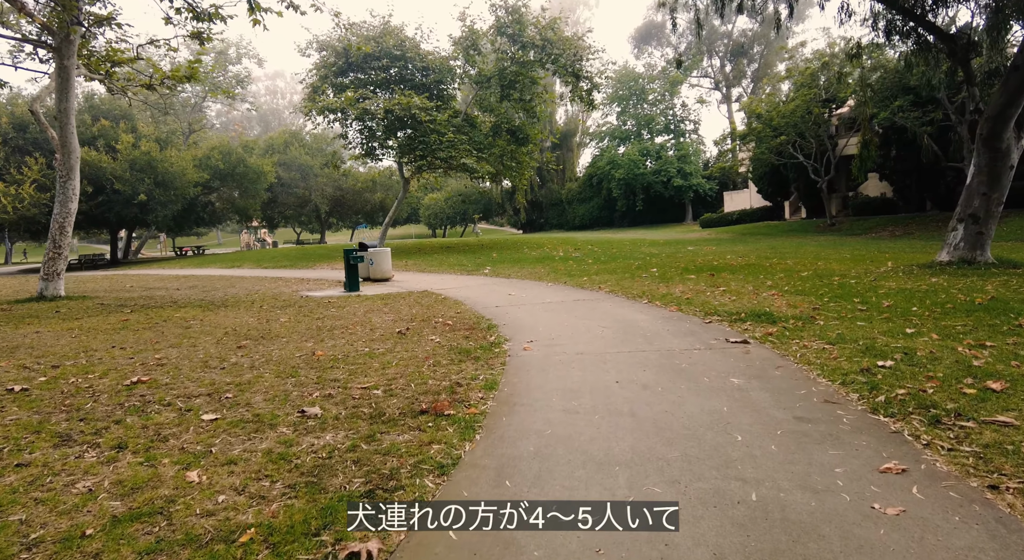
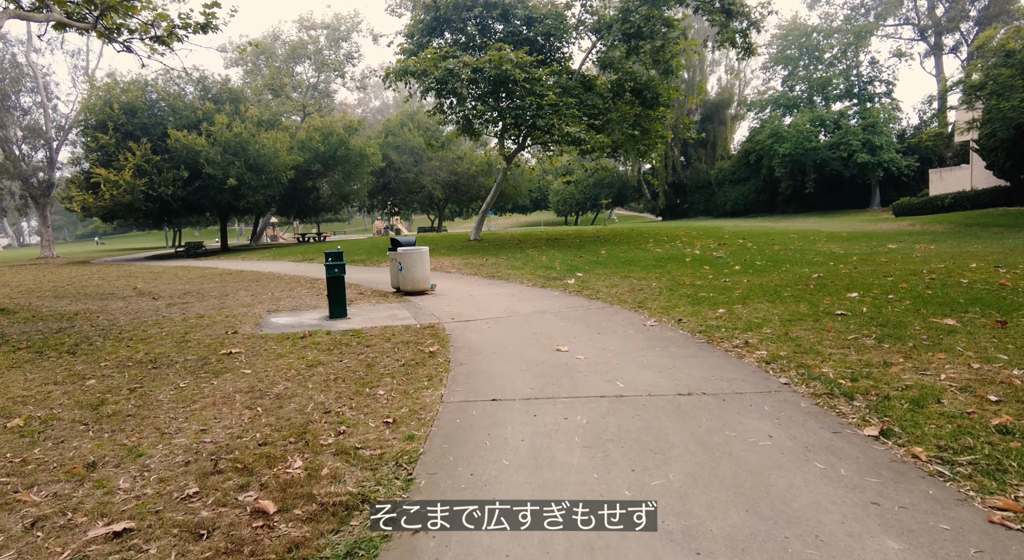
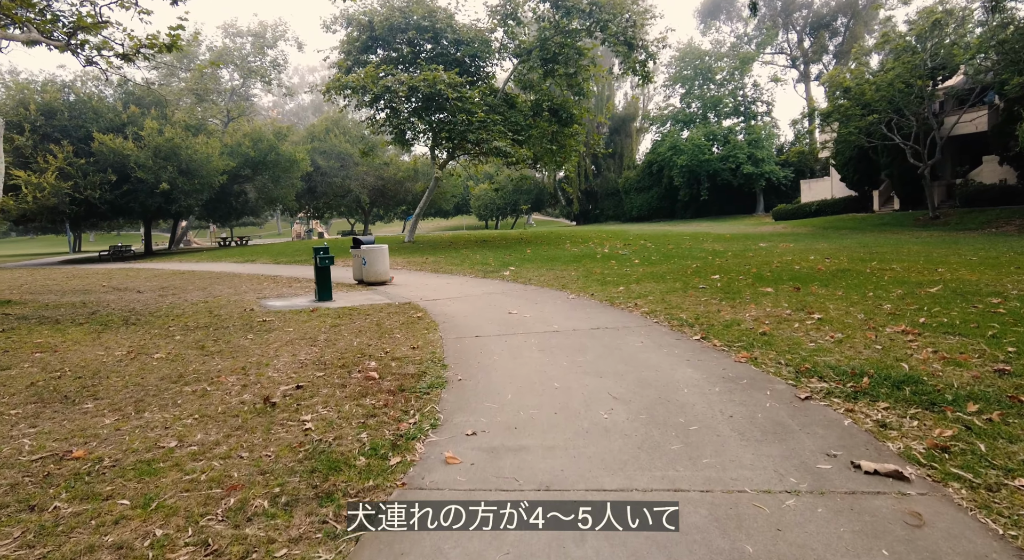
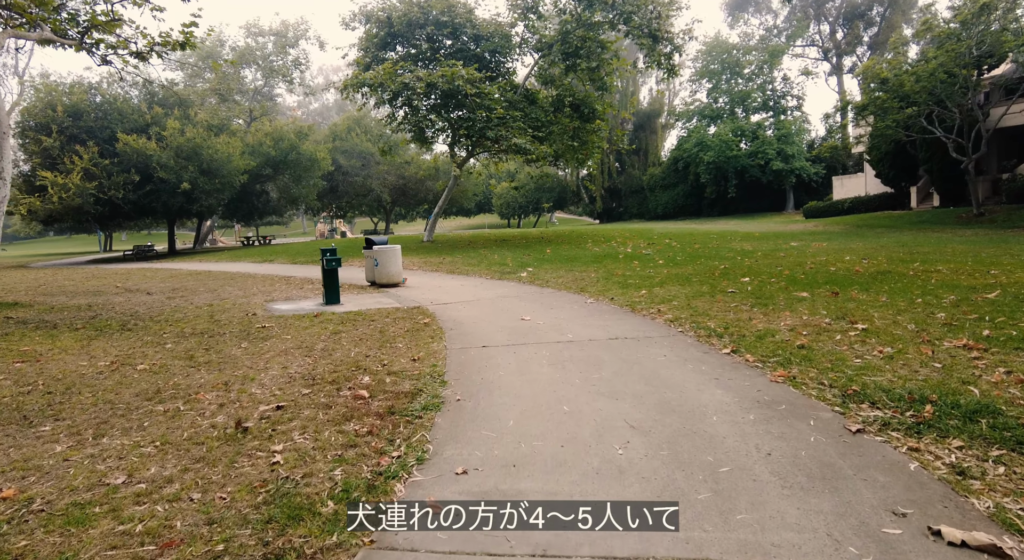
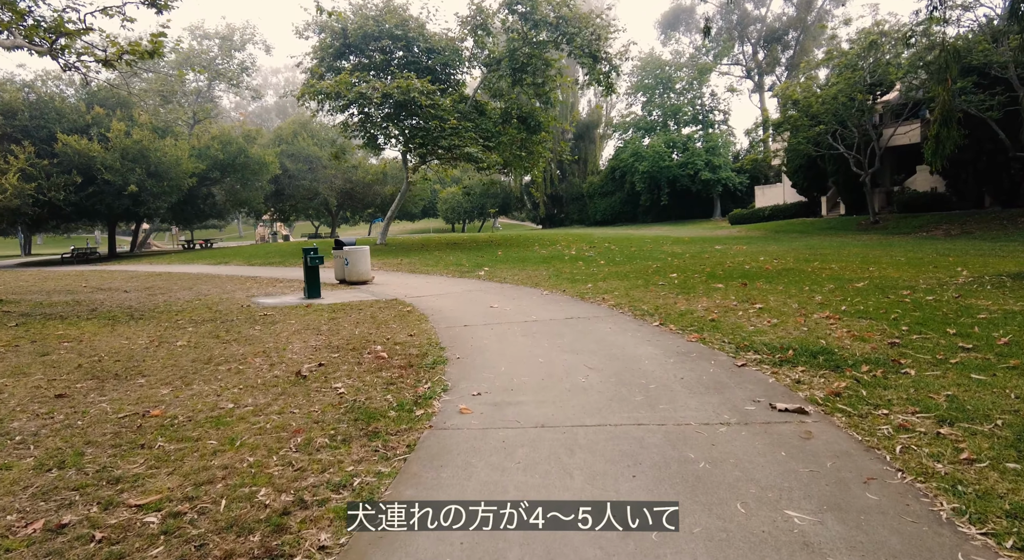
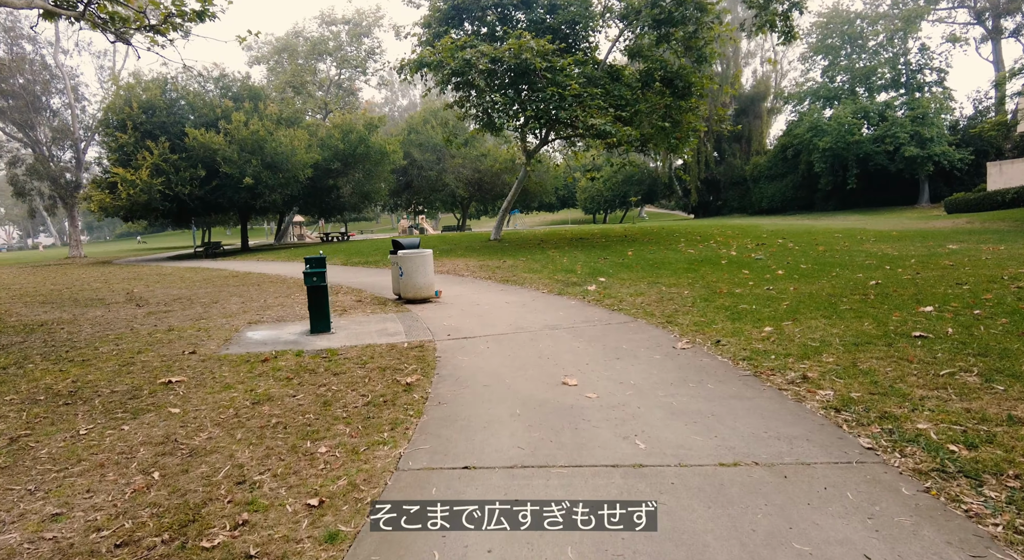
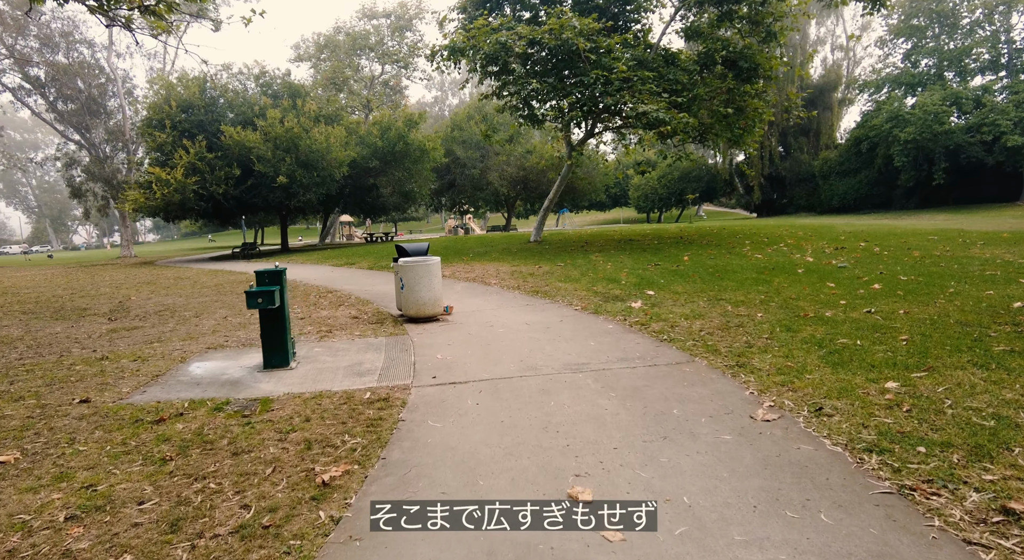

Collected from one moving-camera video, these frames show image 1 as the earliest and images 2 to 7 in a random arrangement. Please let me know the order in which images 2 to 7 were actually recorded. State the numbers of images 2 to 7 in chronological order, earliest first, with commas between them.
5, 3, 4, 2, 6, 7
